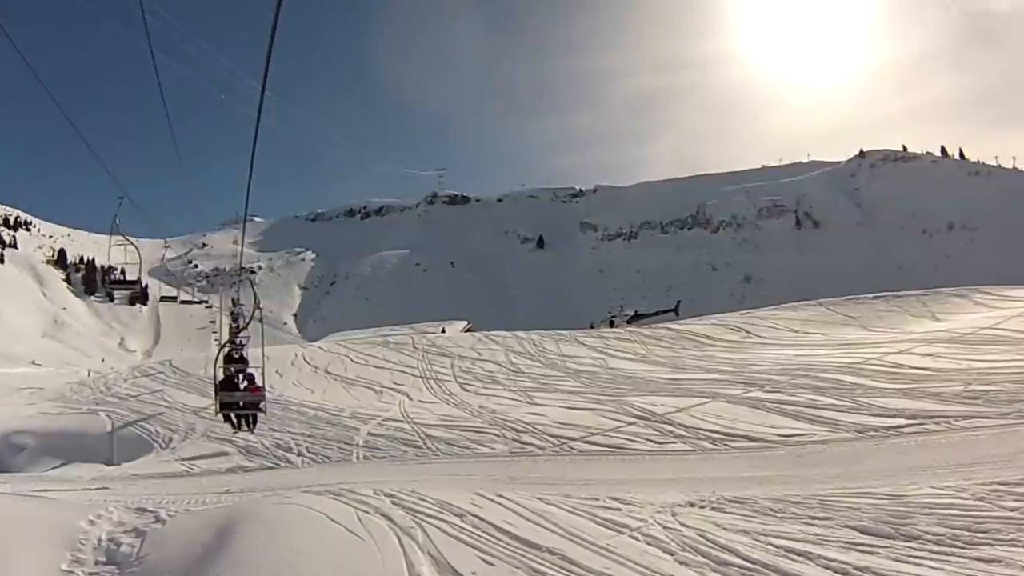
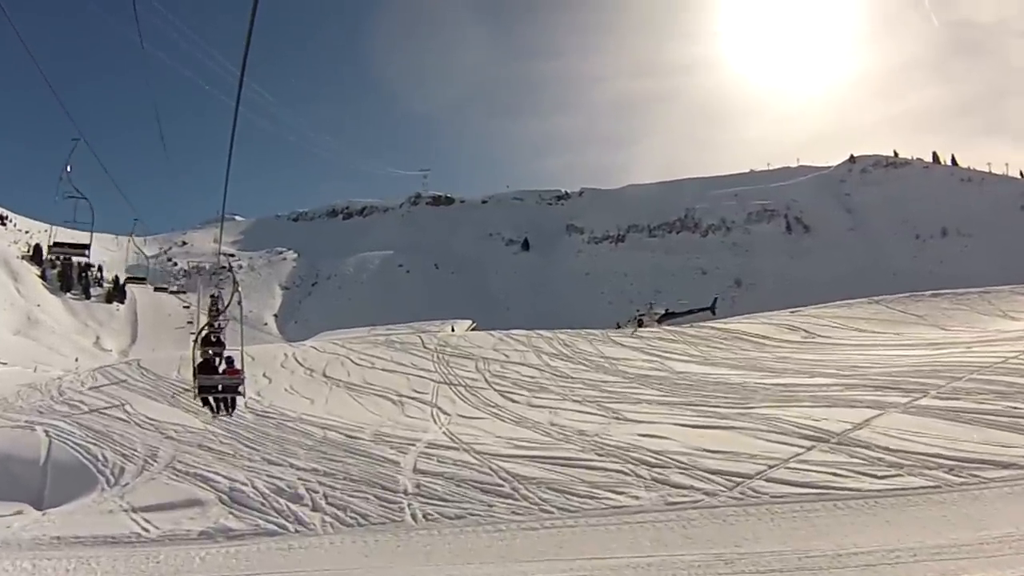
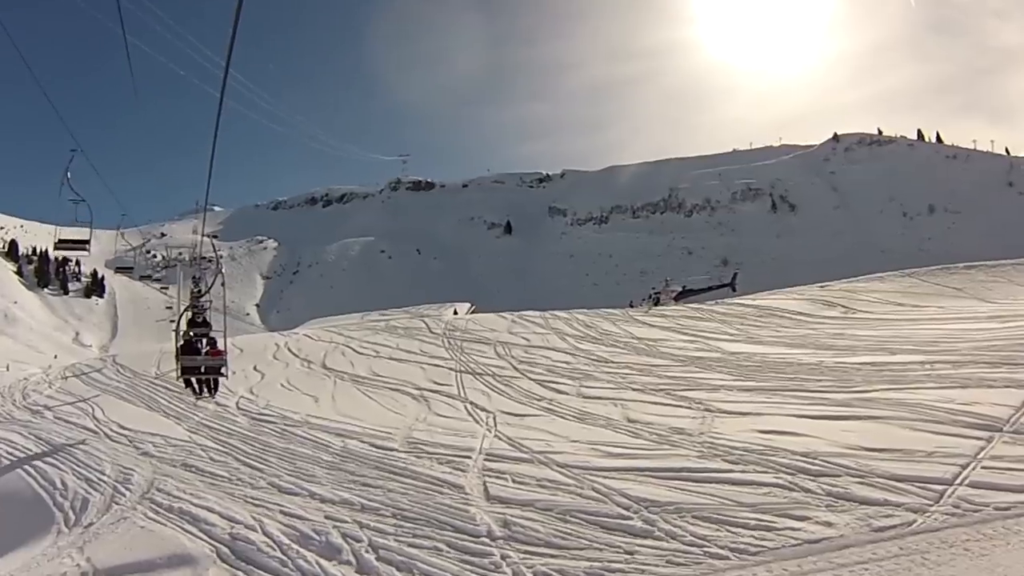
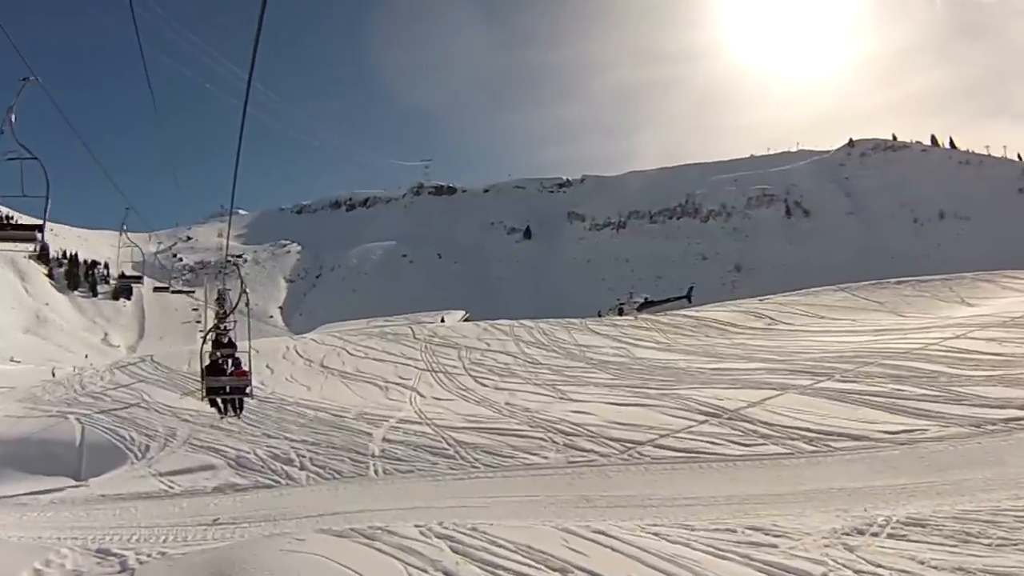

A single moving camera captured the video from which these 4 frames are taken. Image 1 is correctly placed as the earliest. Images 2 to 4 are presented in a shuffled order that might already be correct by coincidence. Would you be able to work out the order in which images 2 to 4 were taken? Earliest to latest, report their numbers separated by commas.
4, 2, 3
